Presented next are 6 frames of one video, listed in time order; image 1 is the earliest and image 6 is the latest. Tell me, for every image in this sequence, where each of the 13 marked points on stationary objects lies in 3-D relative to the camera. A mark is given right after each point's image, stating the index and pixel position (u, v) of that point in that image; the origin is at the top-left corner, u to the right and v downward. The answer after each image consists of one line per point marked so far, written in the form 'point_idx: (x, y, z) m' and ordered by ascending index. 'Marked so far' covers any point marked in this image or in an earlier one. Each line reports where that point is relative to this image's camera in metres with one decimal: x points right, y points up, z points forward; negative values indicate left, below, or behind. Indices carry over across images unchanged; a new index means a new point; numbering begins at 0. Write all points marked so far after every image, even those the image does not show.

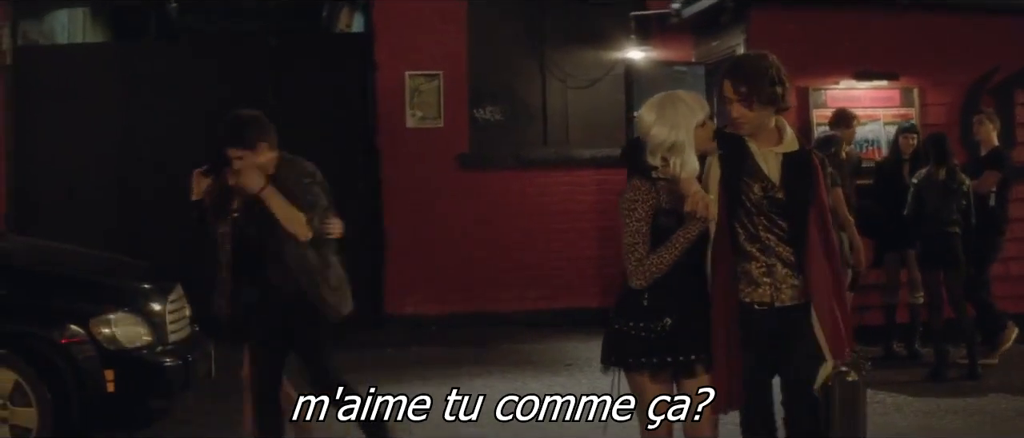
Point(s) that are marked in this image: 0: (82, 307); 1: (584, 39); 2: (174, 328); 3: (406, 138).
0: (-2.4, -0.5, +6.5) m
1: (+0.6, +1.6, +10.5) m
2: (-2.0, -0.6, +7.0) m
3: (-0.9, +0.7, +10.3) m
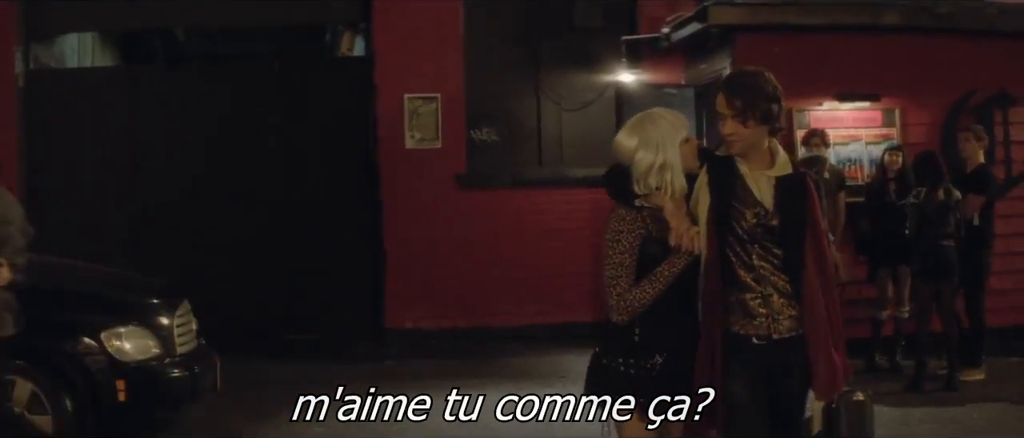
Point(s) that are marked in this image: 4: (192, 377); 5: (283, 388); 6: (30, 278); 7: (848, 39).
0: (-2.4, -0.6, +6.9) m
1: (+0.6, +1.4, +10.8) m
2: (-2.0, -0.7, +7.3) m
3: (-0.9, +0.6, +10.7) m
4: (-1.9, -0.9, +7.2) m
5: (-1.7, -1.3, +9.0) m
6: (-2.8, -0.4, +7.0) m
7: (+2.6, +1.4, +9.5) m
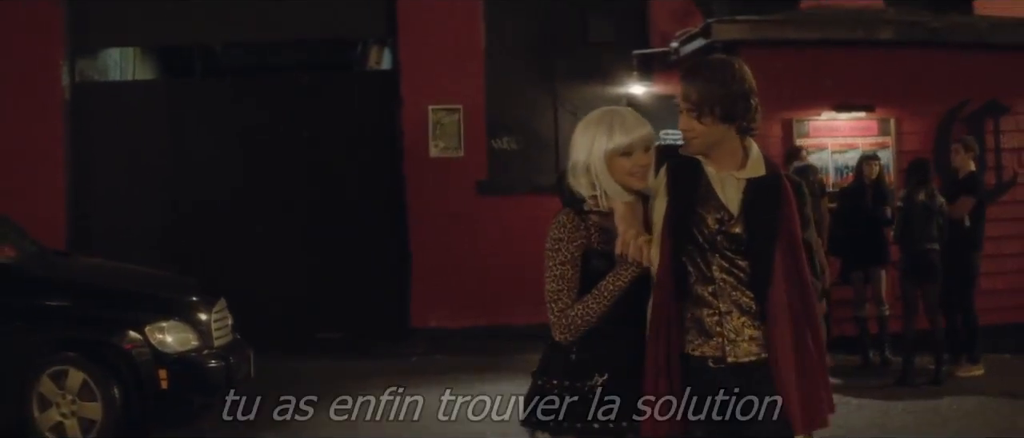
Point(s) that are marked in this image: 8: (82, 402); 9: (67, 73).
0: (-2.3, -0.6, +7.5) m
1: (+0.8, +1.4, +11.4) m
2: (-1.9, -0.8, +8.0) m
3: (-0.8, +0.5, +11.3) m
4: (-1.9, -1.0, +7.8) m
5: (-1.6, -1.3, +9.6) m
6: (-2.7, -0.4, +7.6) m
7: (+2.8, +1.4, +10.0) m
8: (-2.7, -1.1, +7.4) m
9: (-4.3, +1.4, +11.4) m
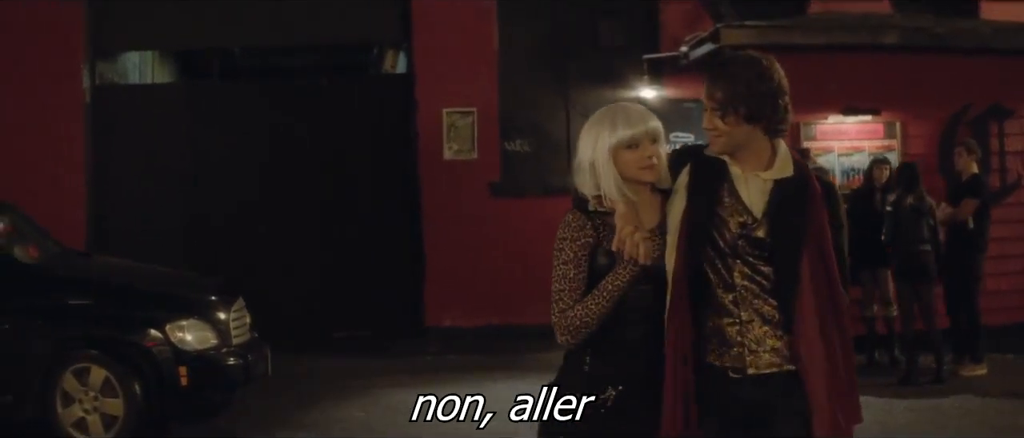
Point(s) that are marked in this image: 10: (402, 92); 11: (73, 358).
0: (-2.3, -0.6, +7.7) m
1: (+0.9, +1.3, +11.6) m
2: (-1.9, -0.8, +8.2) m
3: (-0.7, +0.5, +11.5) m
4: (-1.8, -1.0, +8.0) m
5: (-1.5, -1.3, +9.8) m
6: (-2.7, -0.4, +7.9) m
7: (+2.9, +1.4, +10.2) m
8: (-2.6, -1.1, +7.6) m
9: (-4.2, +1.4, +11.7) m
10: (-1.1, +1.2, +11.5) m
11: (-2.8, -0.9, +7.6) m
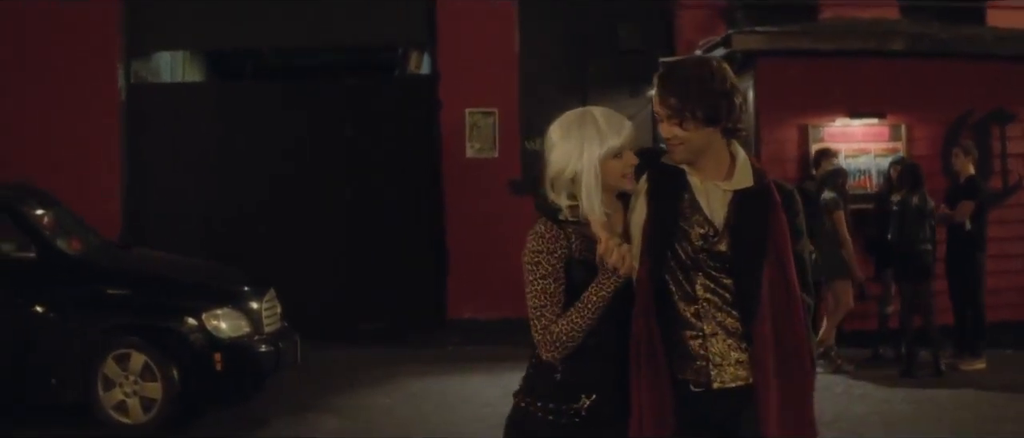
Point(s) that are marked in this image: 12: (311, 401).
0: (-2.2, -0.6, +8.2) m
1: (+1.1, +1.4, +12.0) m
2: (-1.8, -0.7, +8.6) m
3: (-0.5, +0.5, +11.9) m
4: (-1.7, -0.9, +8.5) m
5: (-1.3, -1.3, +10.3) m
6: (-2.6, -0.4, +8.3) m
7: (+3.0, +1.4, +10.5) m
8: (-2.5, -1.1, +8.1) m
9: (-3.9, +1.5, +12.2) m
10: (-0.9, +1.3, +12.0) m
11: (-2.7, -0.8, +8.1) m
12: (-1.5, -1.4, +8.9) m
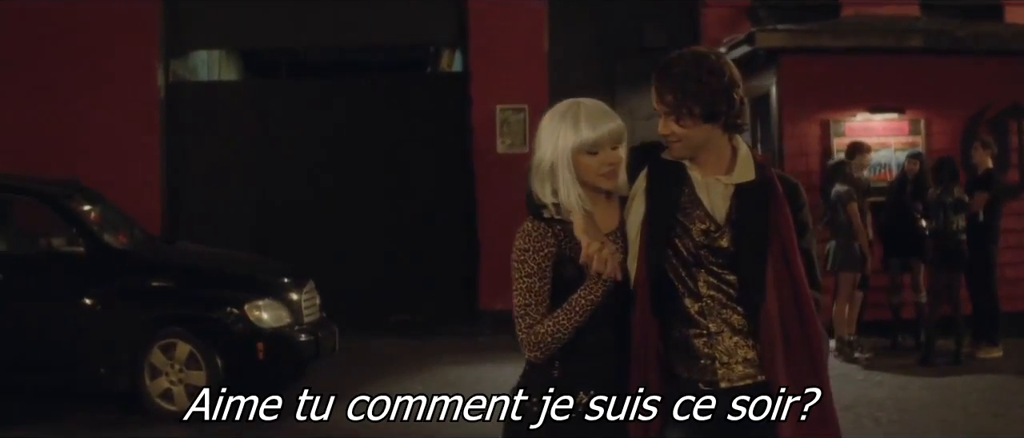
0: (-2.0, -0.6, +8.6) m
1: (+1.4, +1.4, +12.3) m
2: (-1.5, -0.7, +9.0) m
3: (-0.2, +0.6, +12.3) m
4: (-1.5, -0.9, +8.9) m
5: (-1.1, -1.2, +10.6) m
6: (-2.3, -0.3, +8.7) m
7: (+3.3, +1.5, +10.8) m
8: (-2.3, -1.1, +8.5) m
9: (-3.6, +1.5, +12.6) m
10: (-0.6, +1.3, +12.3) m
11: (-2.5, -0.8, +8.5) m
12: (-1.3, -1.3, +9.3) m
